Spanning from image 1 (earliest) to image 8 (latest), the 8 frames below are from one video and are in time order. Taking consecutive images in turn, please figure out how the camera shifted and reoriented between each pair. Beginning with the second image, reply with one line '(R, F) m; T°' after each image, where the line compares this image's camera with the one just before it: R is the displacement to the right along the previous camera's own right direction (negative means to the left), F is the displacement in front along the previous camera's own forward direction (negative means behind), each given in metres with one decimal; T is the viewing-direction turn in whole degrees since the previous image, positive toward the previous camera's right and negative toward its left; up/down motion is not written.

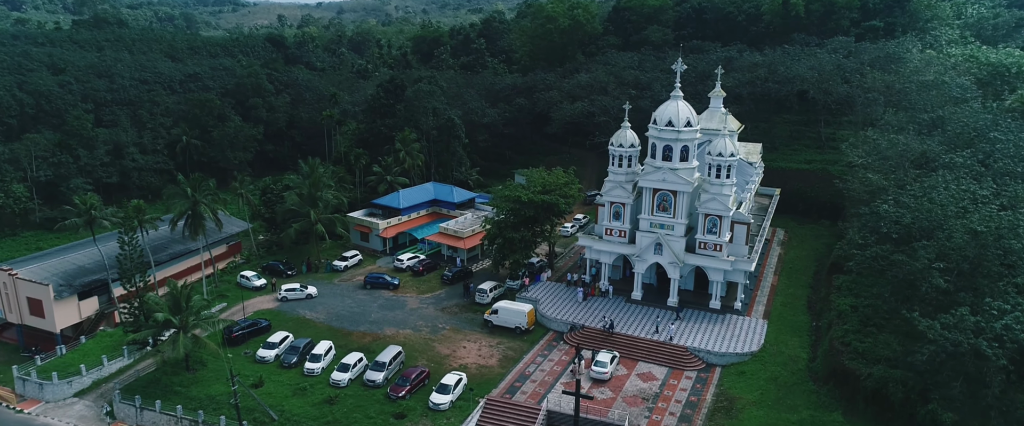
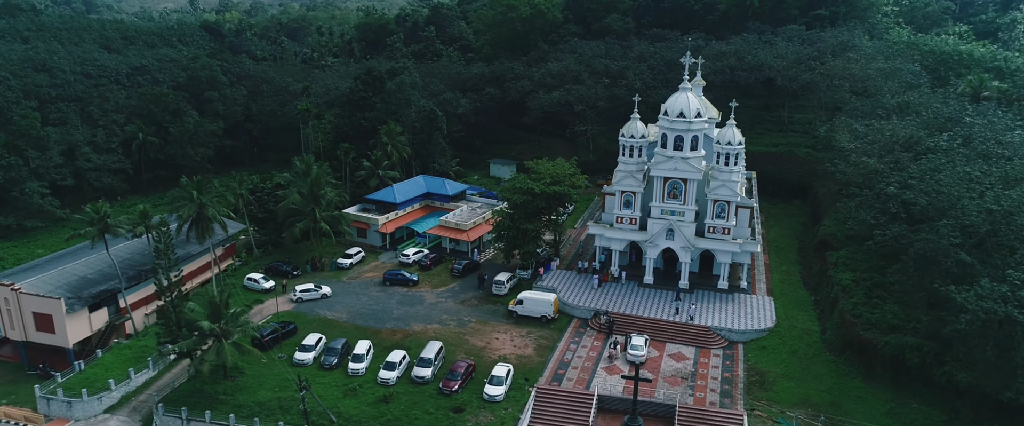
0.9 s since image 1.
(-6.5, -0.5) m; +7°
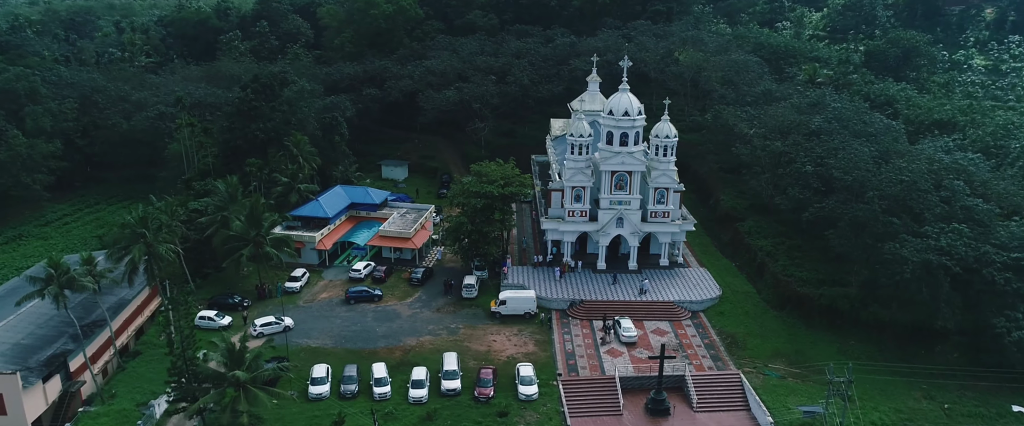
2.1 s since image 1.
(-11.9, +0.3) m; +17°
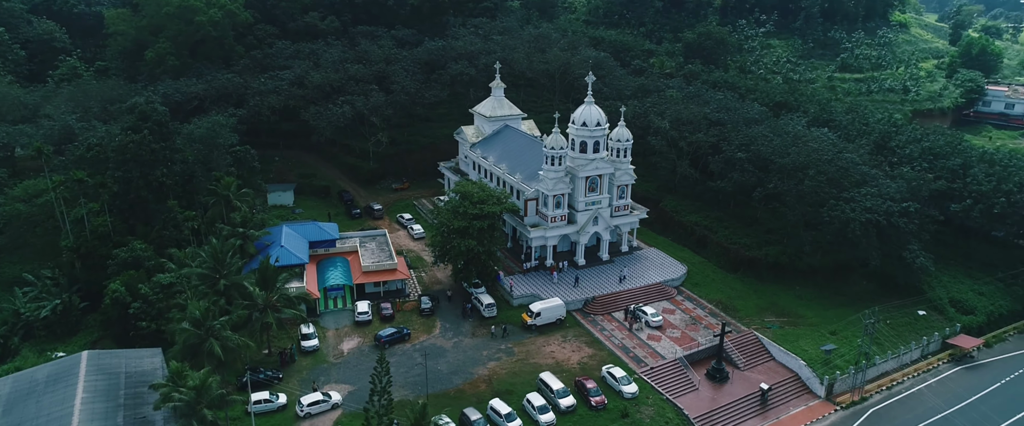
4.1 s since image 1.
(-21.0, +2.3) m; +24°
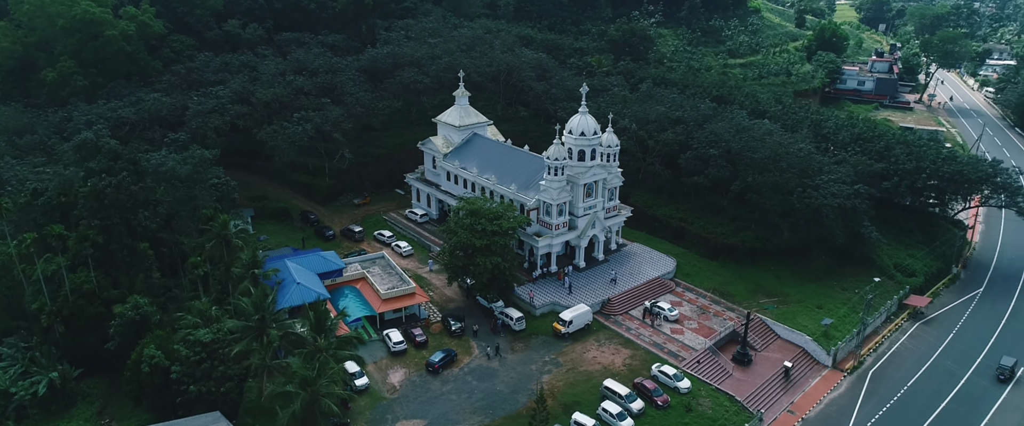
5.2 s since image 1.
(-12.6, +0.4) m; +12°
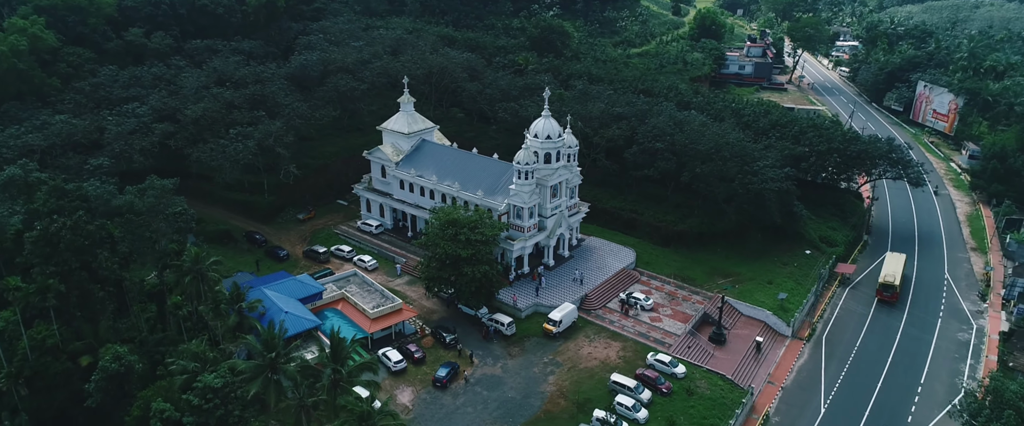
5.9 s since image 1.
(-8.4, +0.1) m; +11°
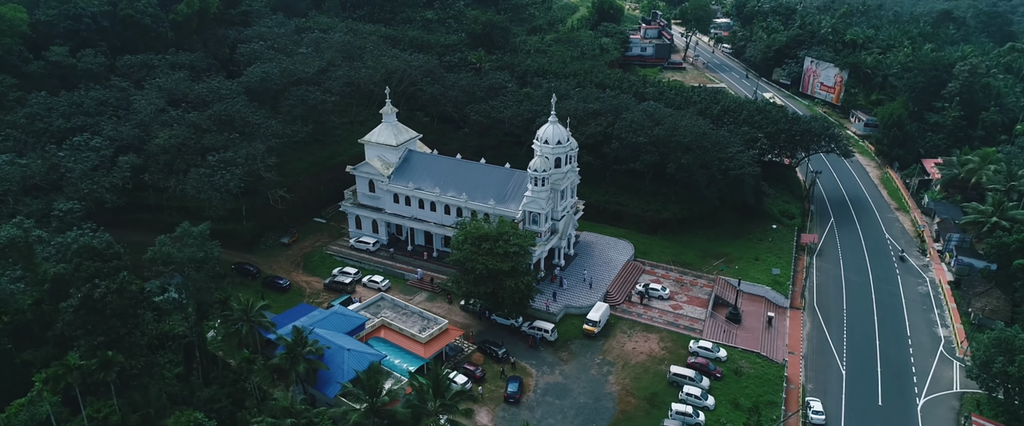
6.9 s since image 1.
(-13.2, +0.7) m; +11°
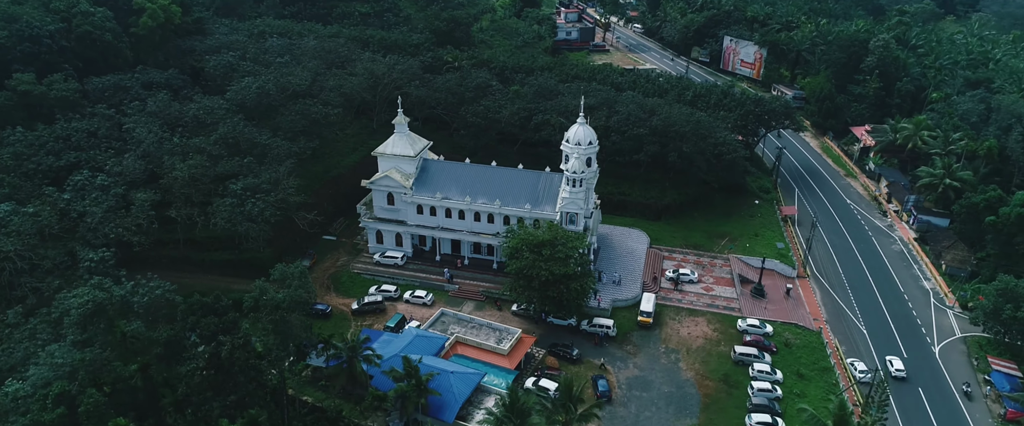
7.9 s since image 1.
(-14.1, +0.3) m; +10°
